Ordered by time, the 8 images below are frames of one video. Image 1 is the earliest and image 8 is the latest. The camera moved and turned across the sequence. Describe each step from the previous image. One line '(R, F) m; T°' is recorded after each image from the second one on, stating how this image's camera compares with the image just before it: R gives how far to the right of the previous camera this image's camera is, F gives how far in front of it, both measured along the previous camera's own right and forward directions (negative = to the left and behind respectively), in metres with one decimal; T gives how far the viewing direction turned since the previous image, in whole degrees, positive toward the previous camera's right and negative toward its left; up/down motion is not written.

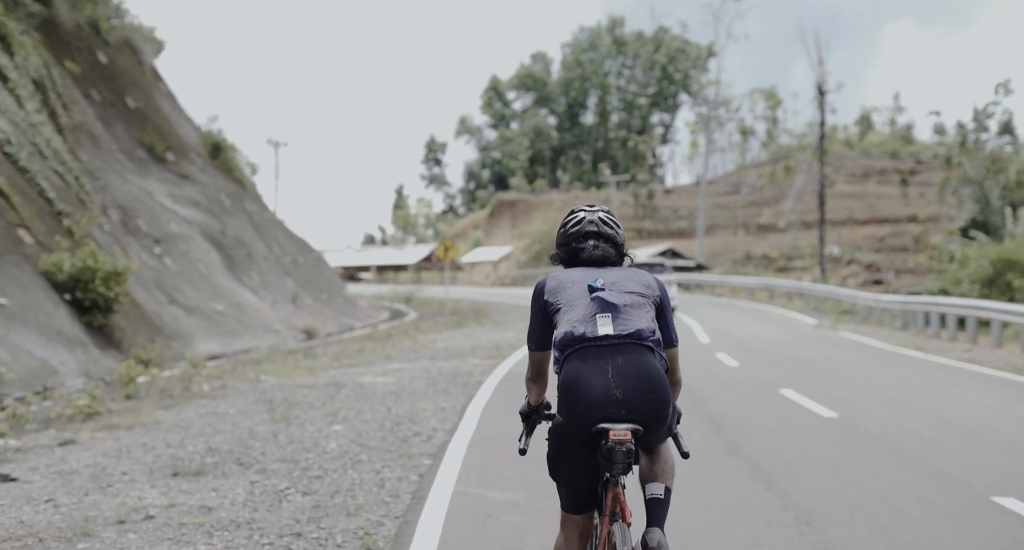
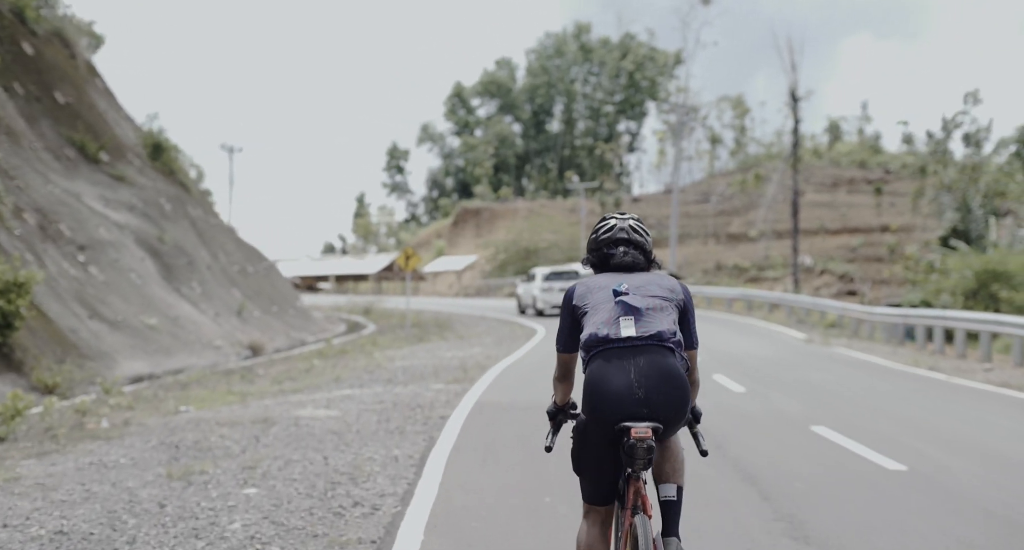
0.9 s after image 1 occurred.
(-0.1, +2.1) m; +2°
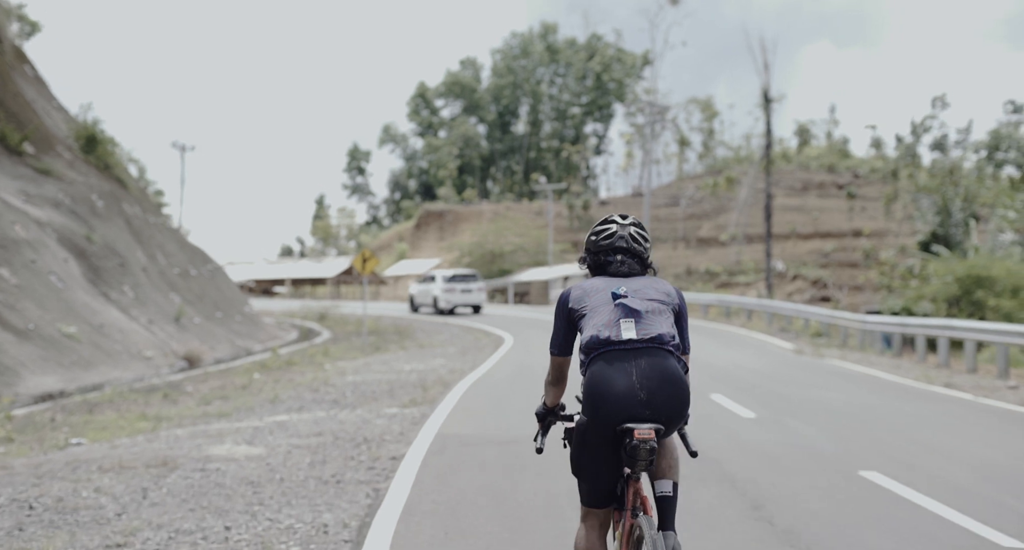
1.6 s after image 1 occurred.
(0.0, +2.0) m; +2°
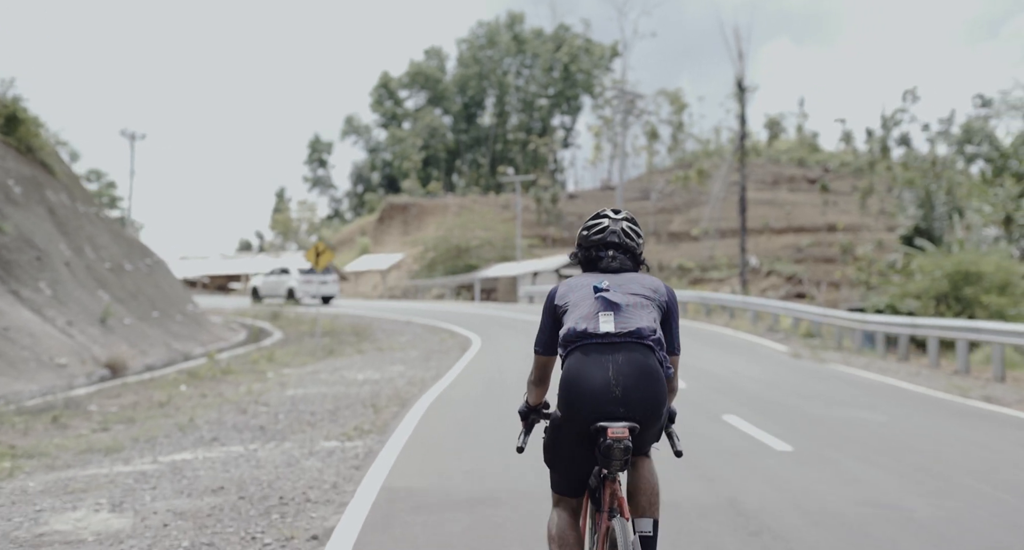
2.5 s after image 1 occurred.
(0.0, +2.3) m; +2°
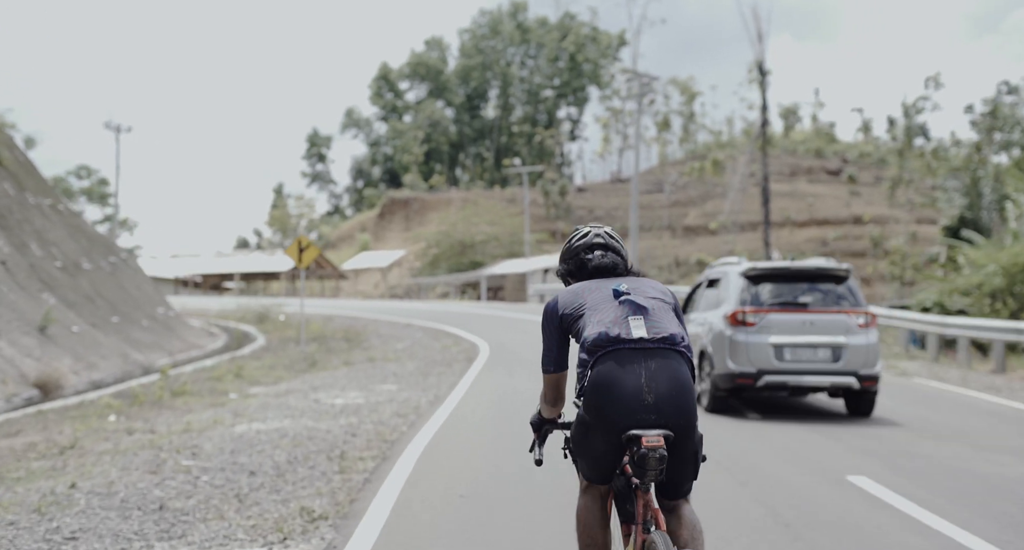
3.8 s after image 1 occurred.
(-0.1, +3.2) m; 0°
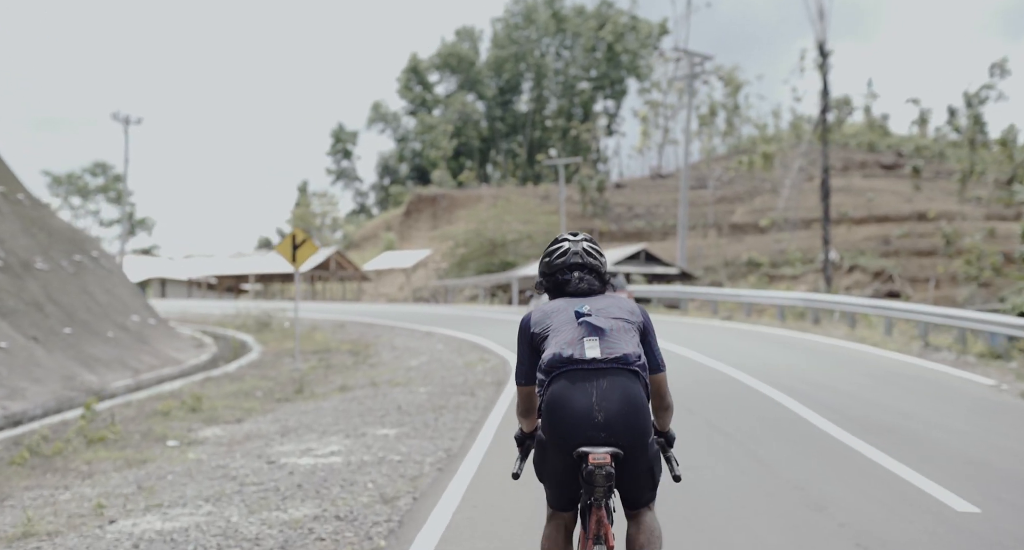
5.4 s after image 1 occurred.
(-0.1, +4.0) m; -2°
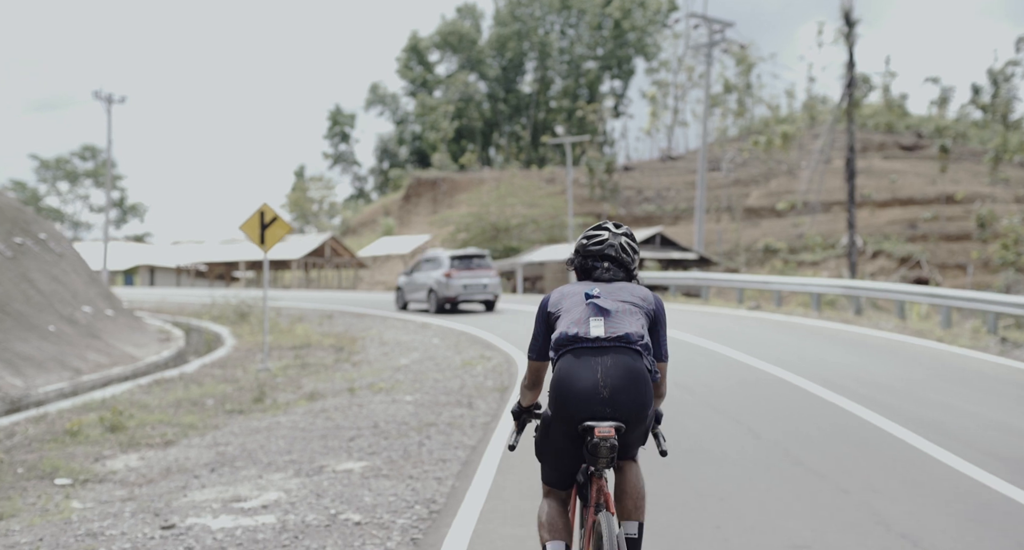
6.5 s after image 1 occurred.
(0.0, +2.7) m; 0°
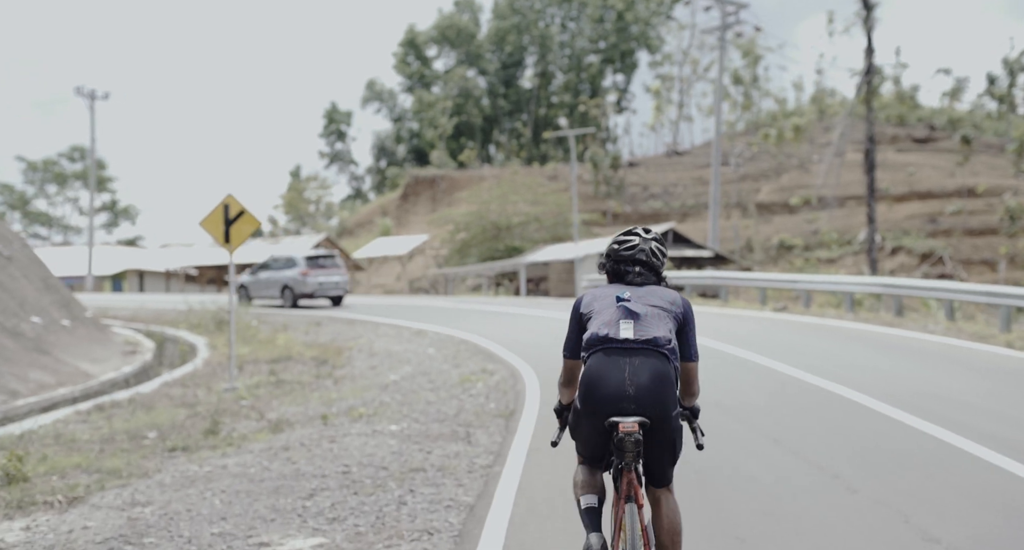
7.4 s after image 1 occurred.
(0.0, +2.1) m; 0°
